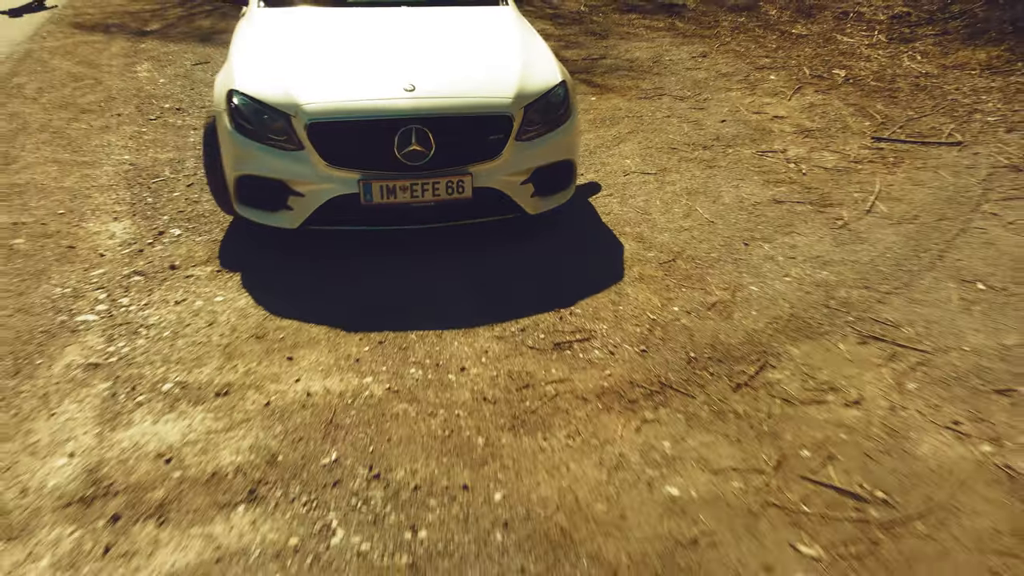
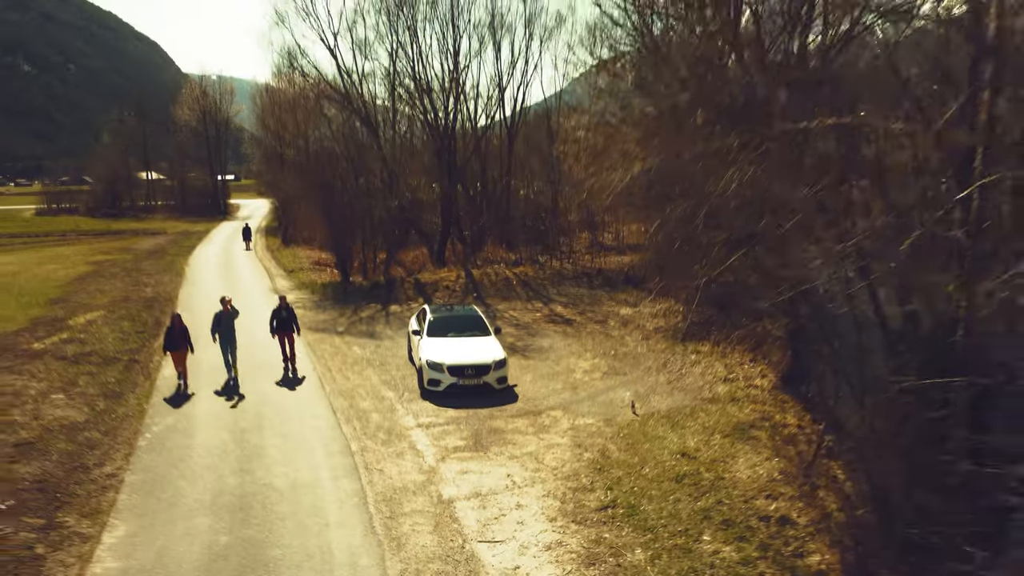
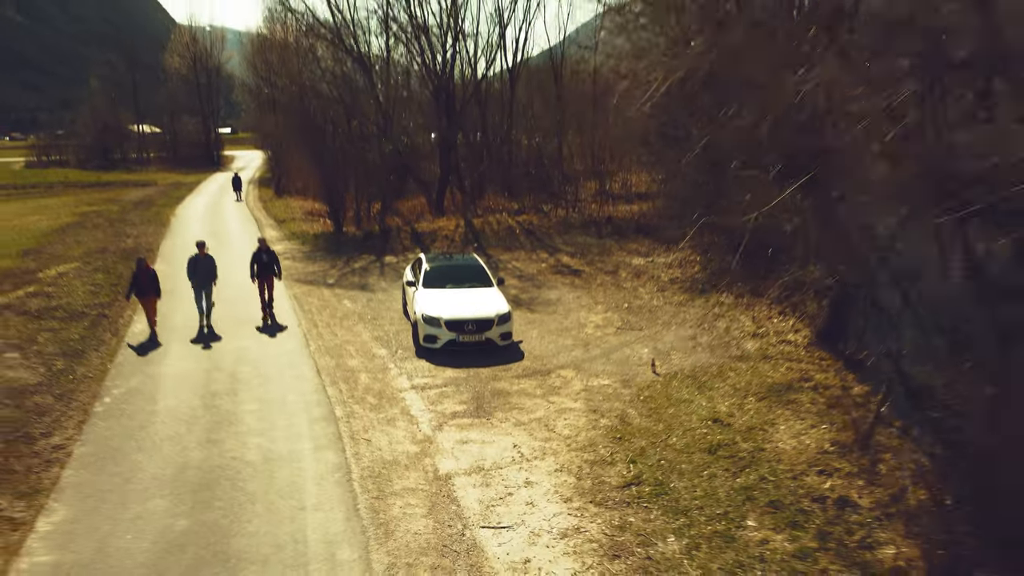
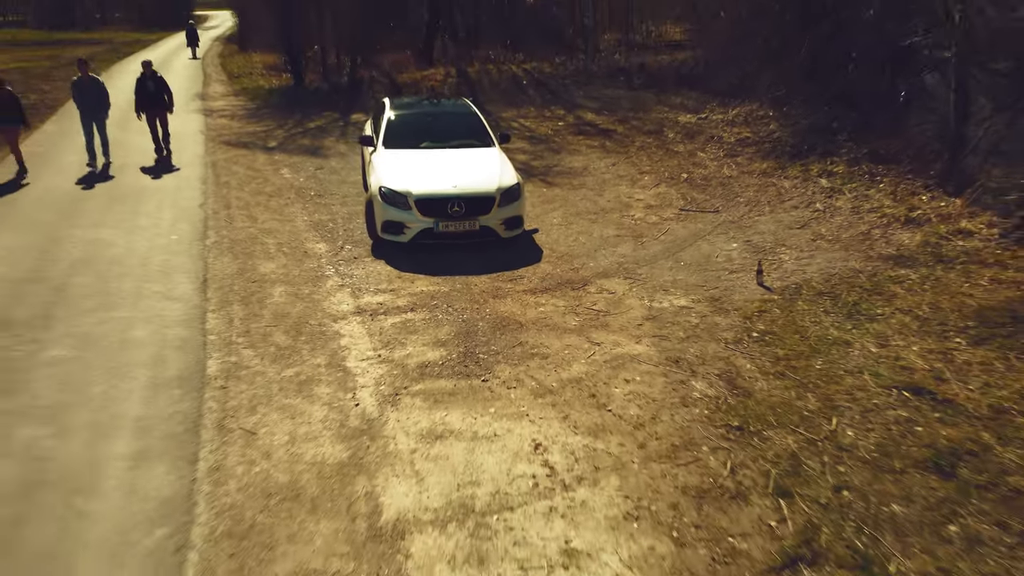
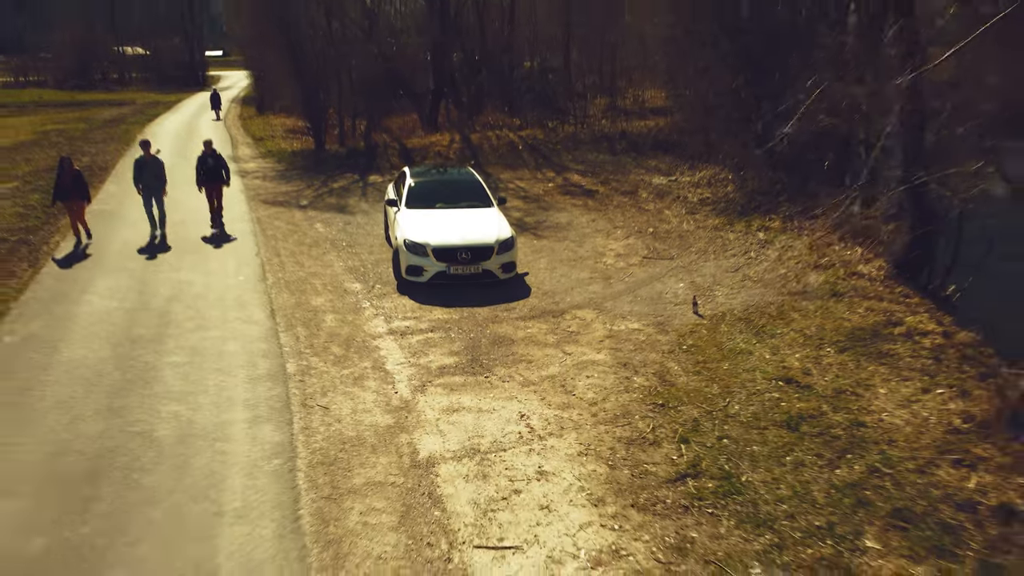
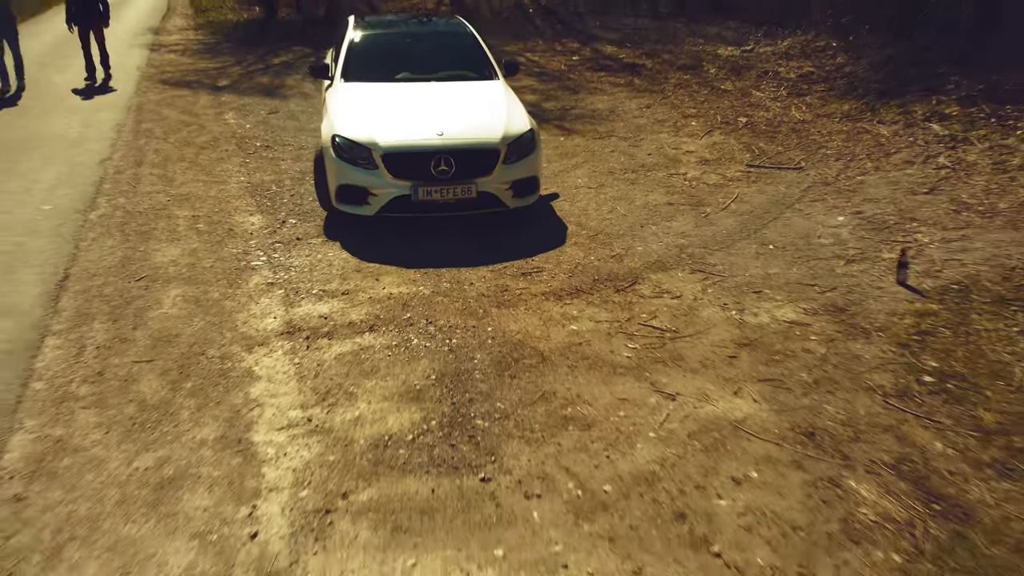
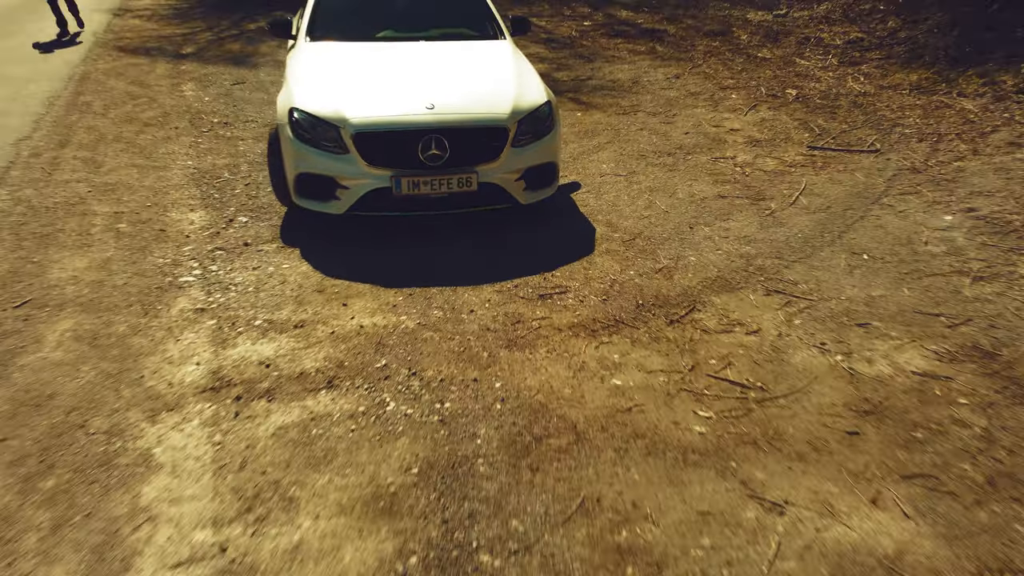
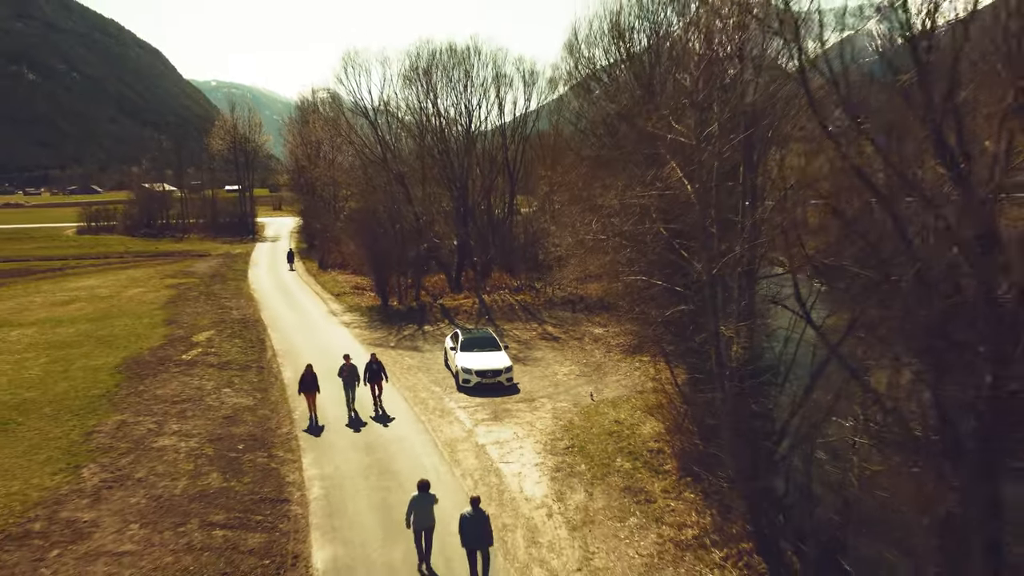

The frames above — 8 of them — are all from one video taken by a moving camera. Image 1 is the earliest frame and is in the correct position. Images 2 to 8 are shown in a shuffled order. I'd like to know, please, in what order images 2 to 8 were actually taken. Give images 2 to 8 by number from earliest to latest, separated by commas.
7, 6, 4, 5, 3, 2, 8
